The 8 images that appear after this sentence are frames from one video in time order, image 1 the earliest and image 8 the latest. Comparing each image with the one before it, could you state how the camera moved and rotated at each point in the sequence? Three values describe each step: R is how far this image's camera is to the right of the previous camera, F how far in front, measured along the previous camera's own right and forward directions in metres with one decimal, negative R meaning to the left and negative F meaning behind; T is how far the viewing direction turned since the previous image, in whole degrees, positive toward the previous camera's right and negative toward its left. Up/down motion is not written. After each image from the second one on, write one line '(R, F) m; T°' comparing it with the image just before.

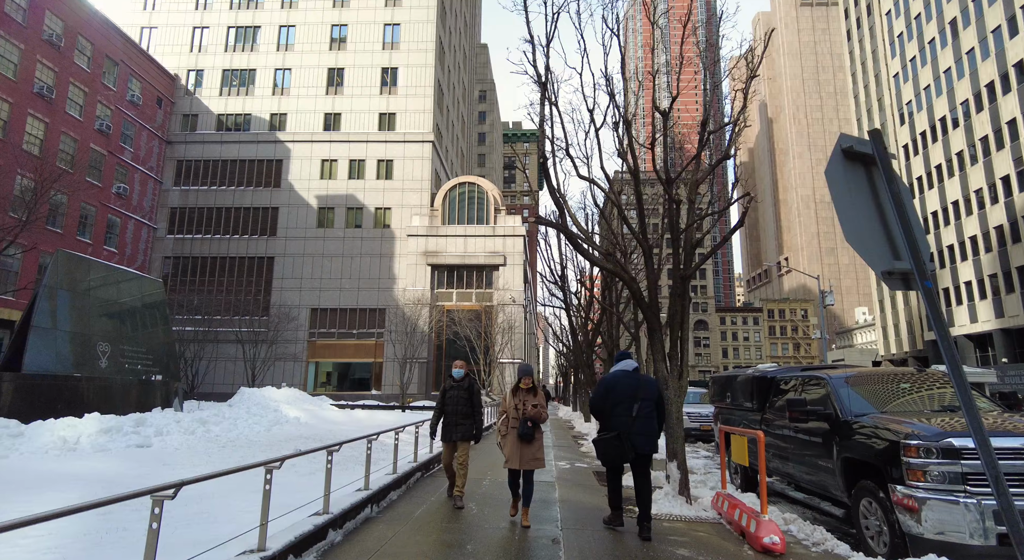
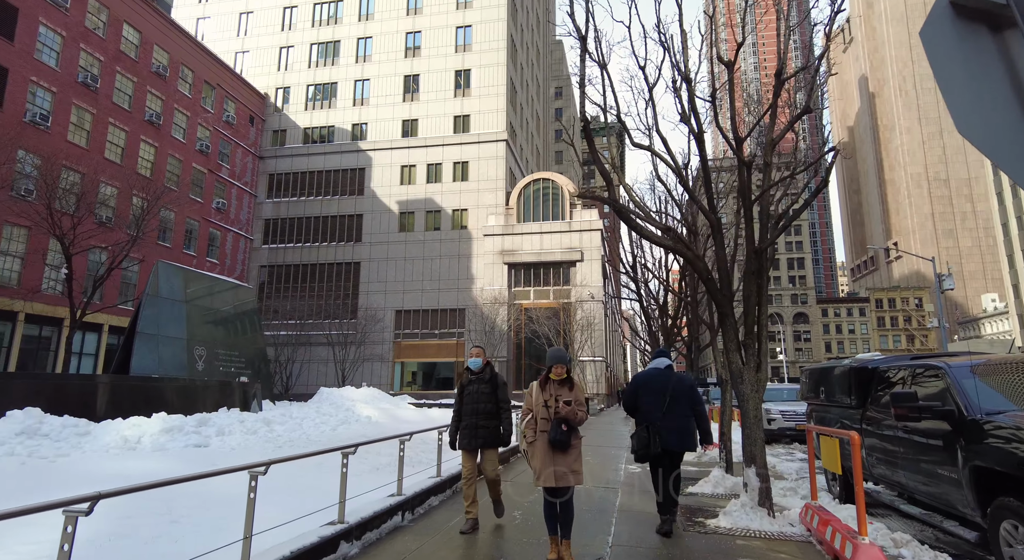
(+0.4, +0.6) m; -8°
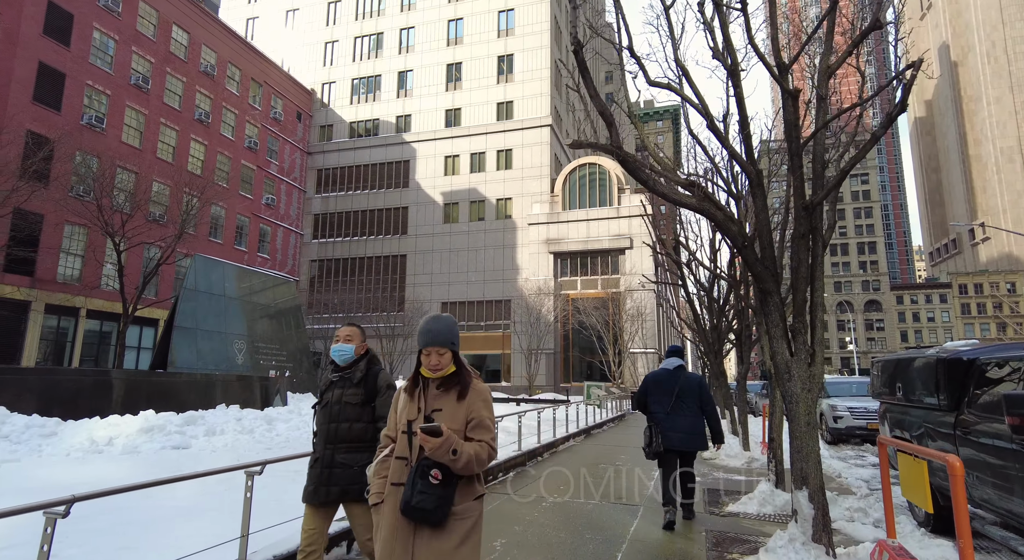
(+0.6, +1.1) m; -5°
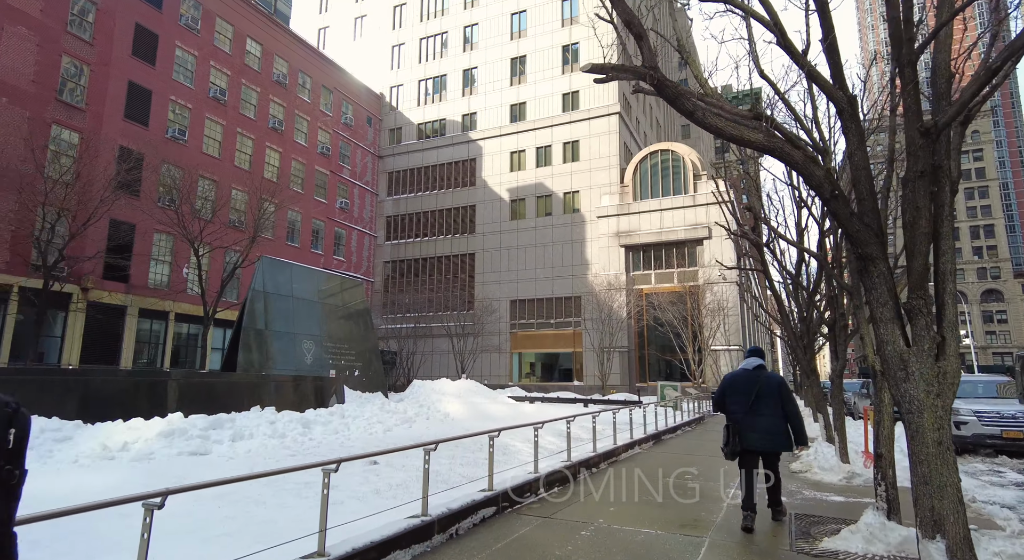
(+0.4, +1.0) m; -8°
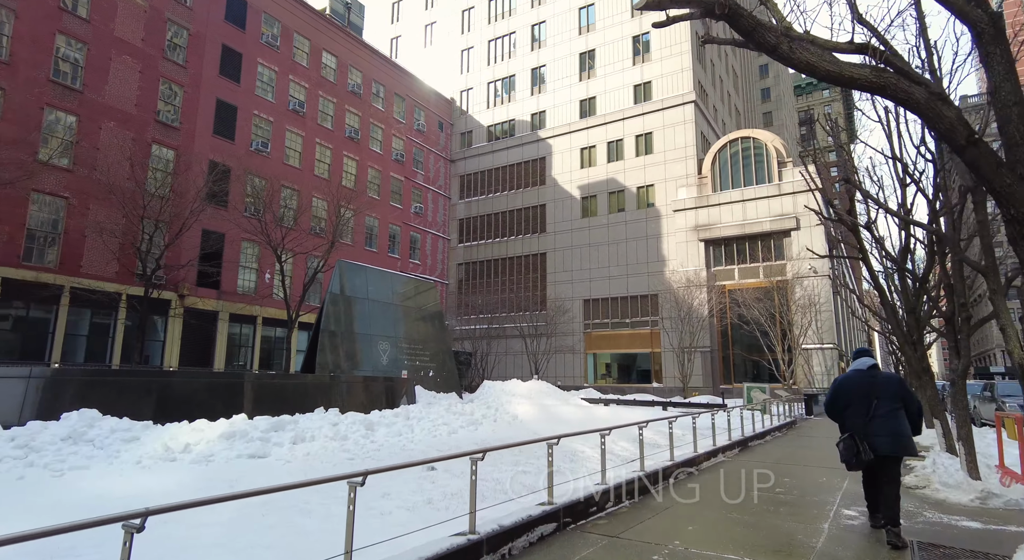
(+0.1, +0.5) m; -7°
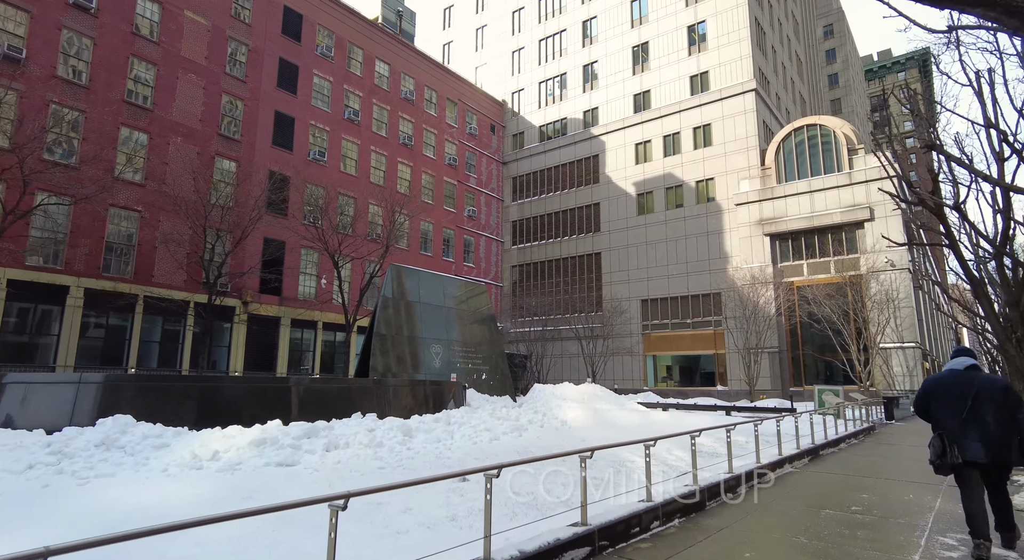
(+0.2, +0.5) m; -6°
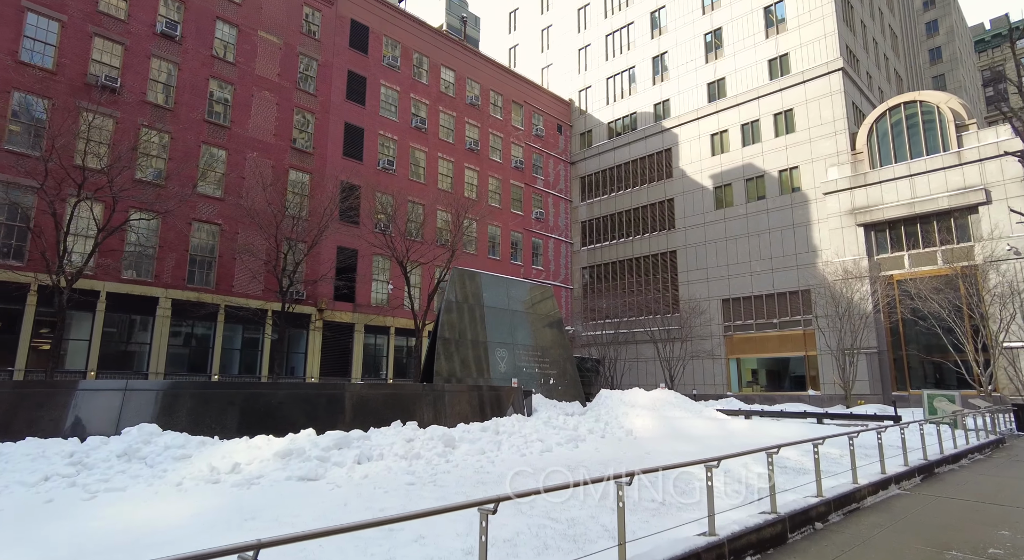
(+0.4, +0.7) m; -8°
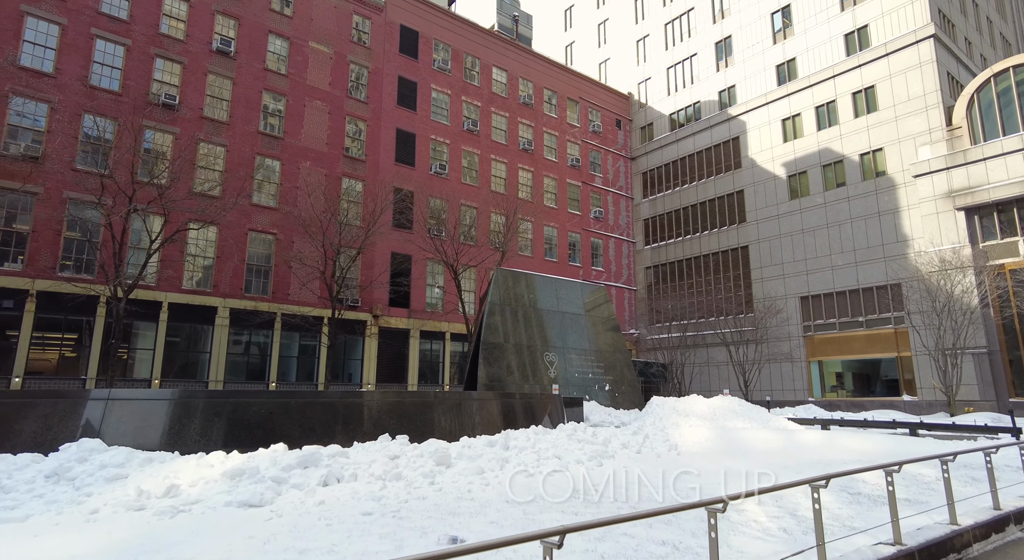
(+0.8, +1.1) m; -7°
